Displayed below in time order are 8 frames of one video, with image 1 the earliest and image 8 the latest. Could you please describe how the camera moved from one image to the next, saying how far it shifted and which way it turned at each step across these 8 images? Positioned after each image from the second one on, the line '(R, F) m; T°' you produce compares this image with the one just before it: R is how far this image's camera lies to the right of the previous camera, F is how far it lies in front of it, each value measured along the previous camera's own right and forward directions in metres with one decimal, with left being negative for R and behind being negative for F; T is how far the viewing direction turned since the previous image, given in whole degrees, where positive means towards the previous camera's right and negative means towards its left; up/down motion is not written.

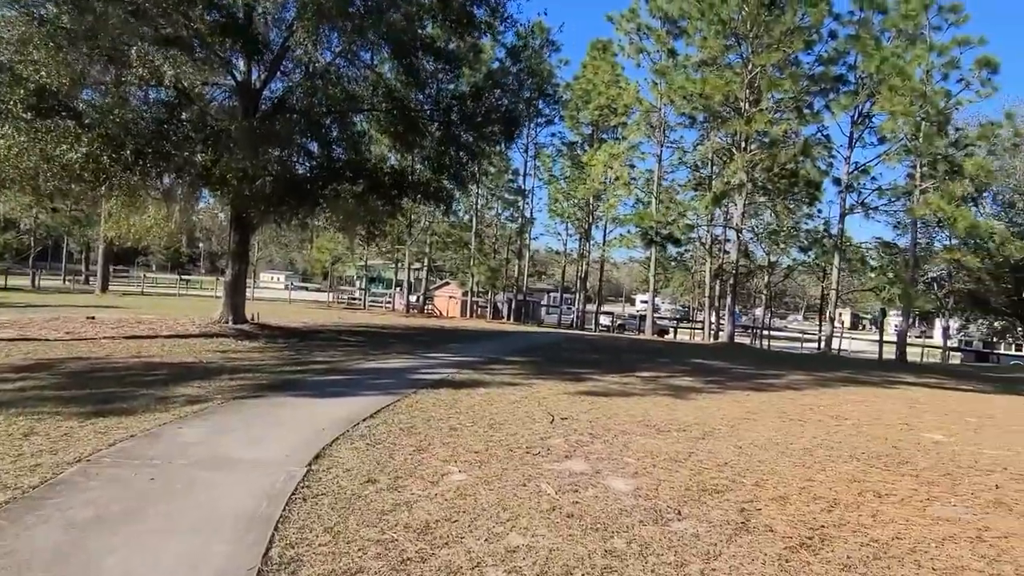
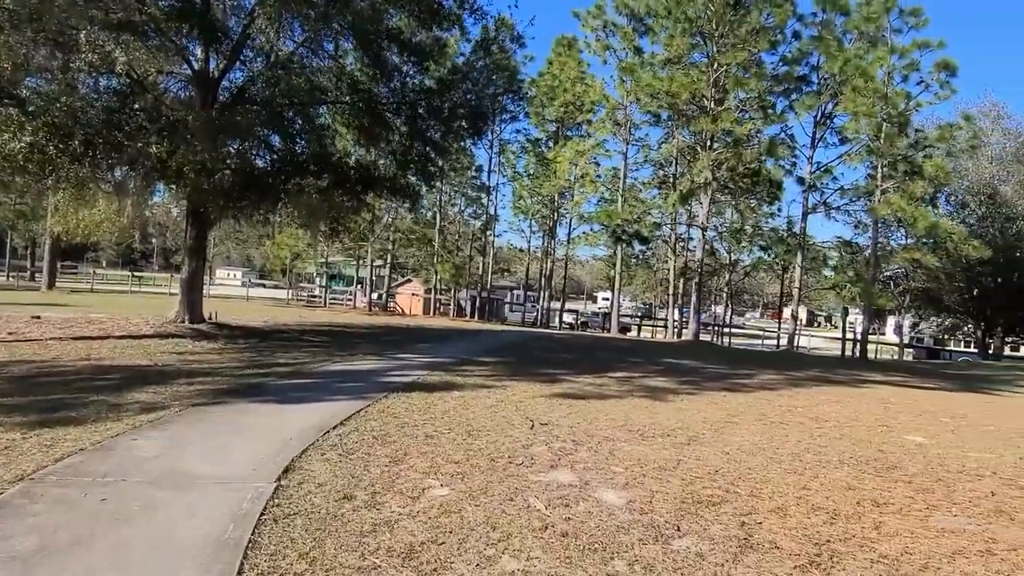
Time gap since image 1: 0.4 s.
(-0.2, +0.3) m; +3°
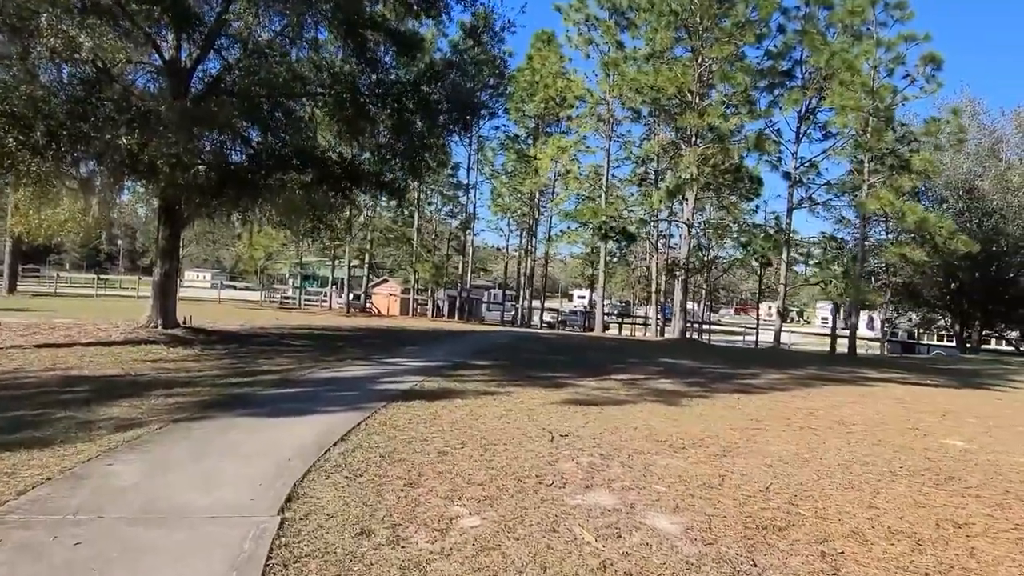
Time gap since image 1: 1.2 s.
(-0.4, +0.7) m; +2°
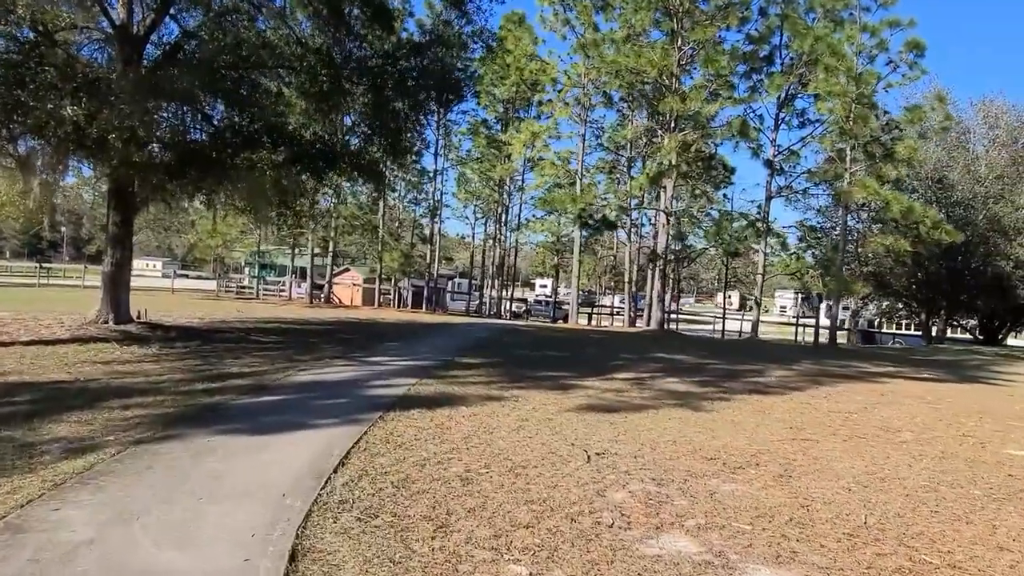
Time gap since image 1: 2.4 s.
(-0.6, +1.0) m; +3°
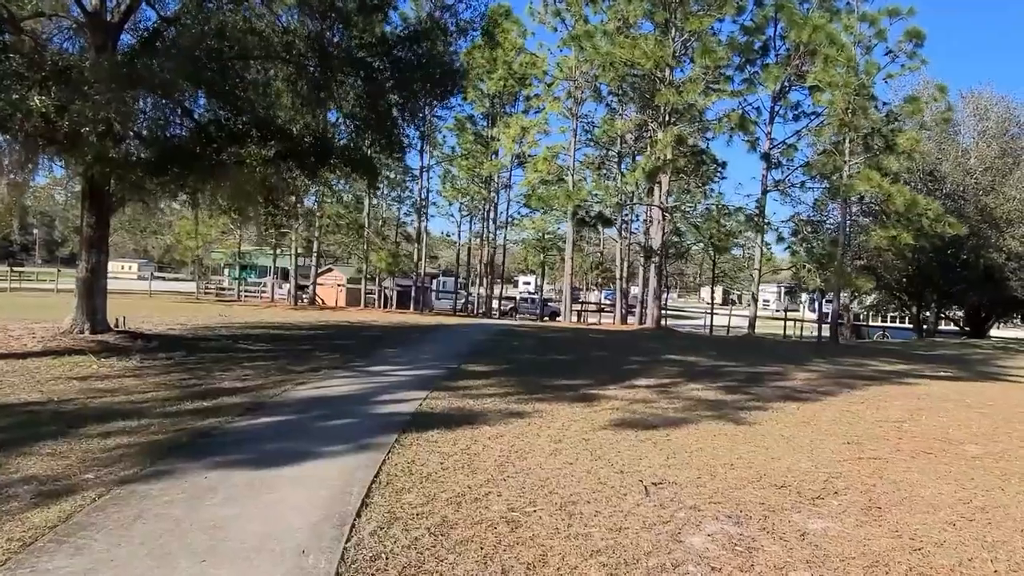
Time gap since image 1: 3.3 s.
(-0.4, +0.8) m; +2°
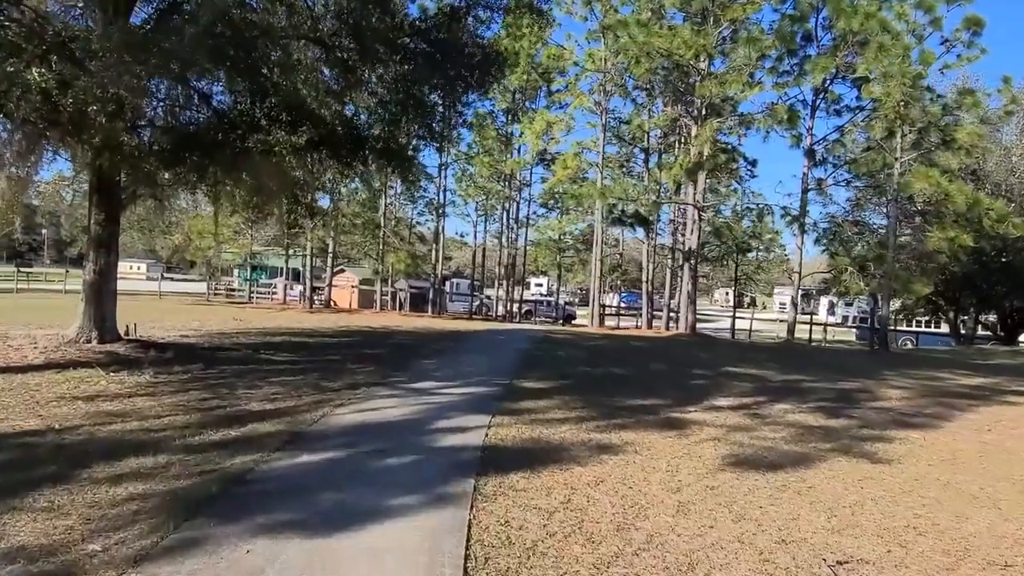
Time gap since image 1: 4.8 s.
(-0.7, +1.3) m; -1°
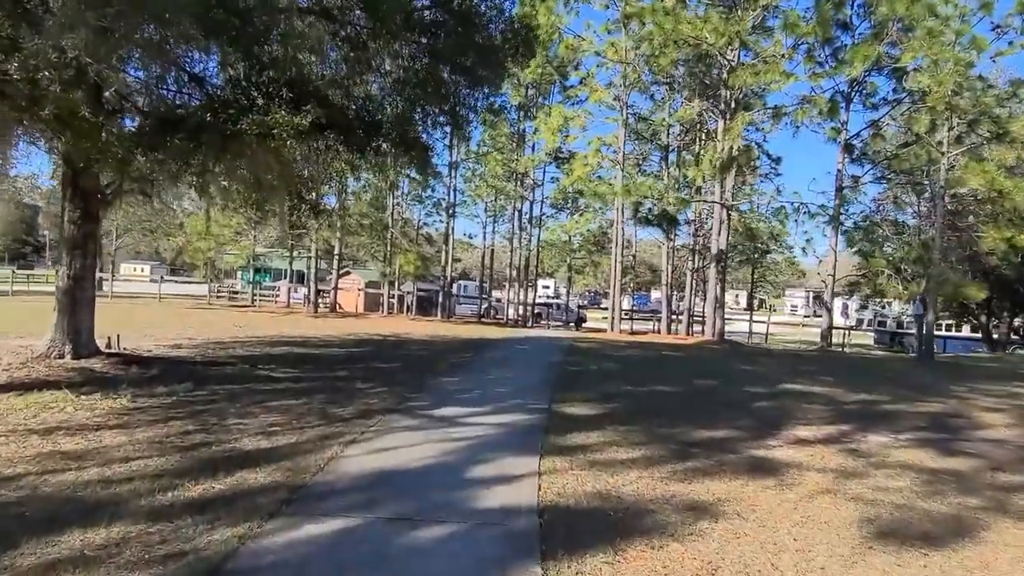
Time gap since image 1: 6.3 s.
(-0.4, +1.5) m; 0°
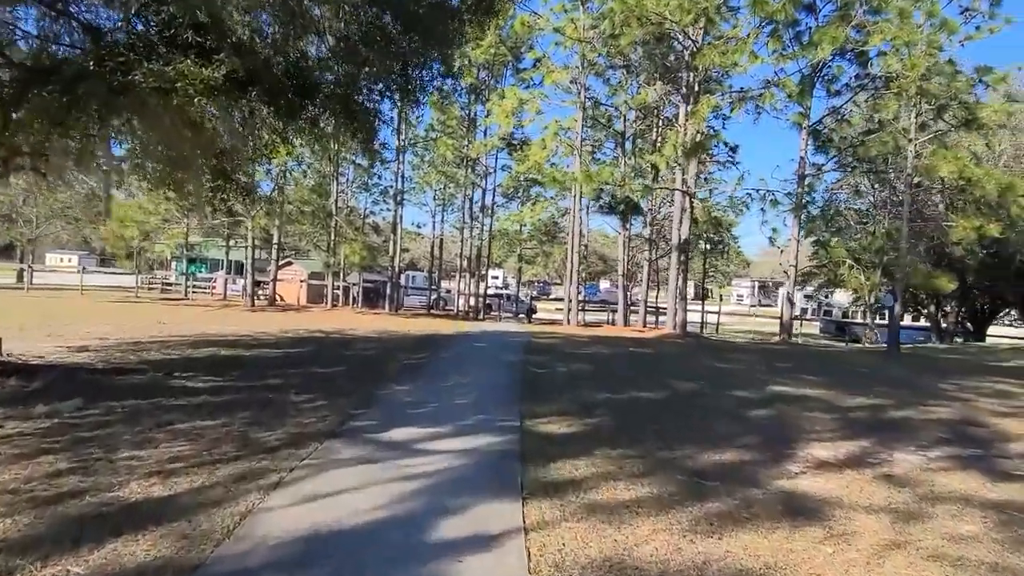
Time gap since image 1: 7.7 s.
(-0.2, +1.4) m; +4°
